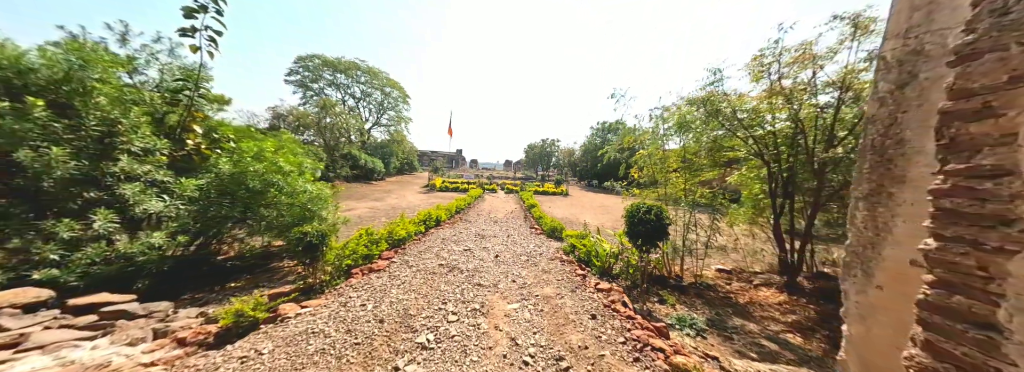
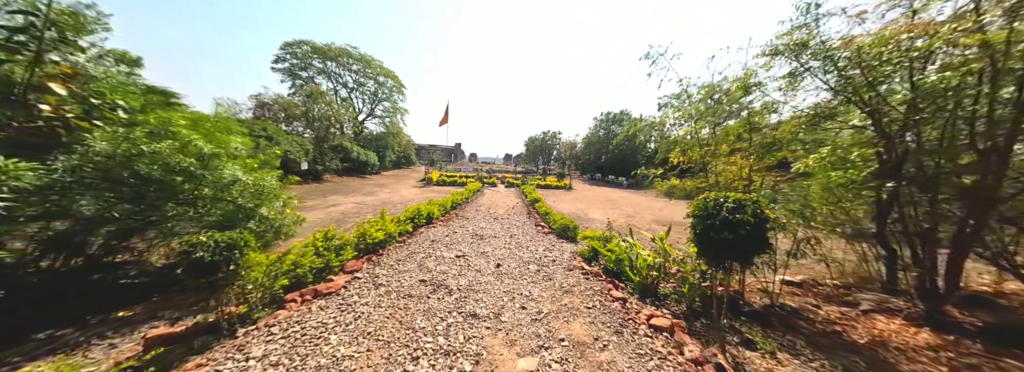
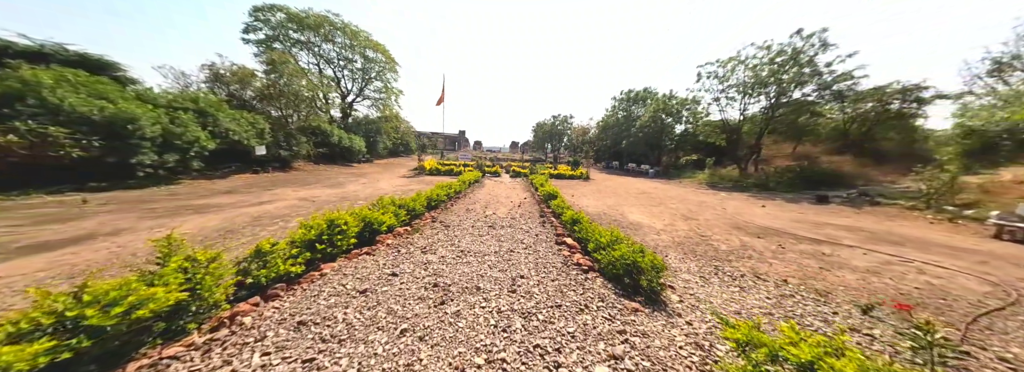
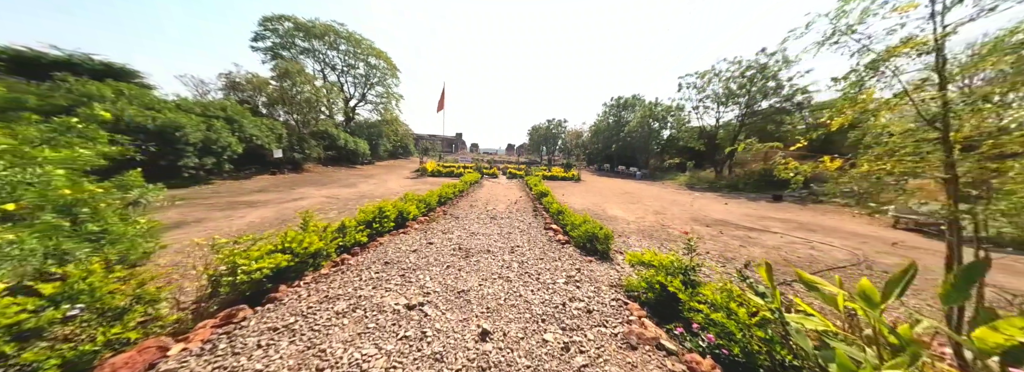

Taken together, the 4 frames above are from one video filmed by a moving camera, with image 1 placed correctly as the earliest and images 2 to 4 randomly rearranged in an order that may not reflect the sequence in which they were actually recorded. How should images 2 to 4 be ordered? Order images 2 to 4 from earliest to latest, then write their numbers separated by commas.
2, 4, 3
